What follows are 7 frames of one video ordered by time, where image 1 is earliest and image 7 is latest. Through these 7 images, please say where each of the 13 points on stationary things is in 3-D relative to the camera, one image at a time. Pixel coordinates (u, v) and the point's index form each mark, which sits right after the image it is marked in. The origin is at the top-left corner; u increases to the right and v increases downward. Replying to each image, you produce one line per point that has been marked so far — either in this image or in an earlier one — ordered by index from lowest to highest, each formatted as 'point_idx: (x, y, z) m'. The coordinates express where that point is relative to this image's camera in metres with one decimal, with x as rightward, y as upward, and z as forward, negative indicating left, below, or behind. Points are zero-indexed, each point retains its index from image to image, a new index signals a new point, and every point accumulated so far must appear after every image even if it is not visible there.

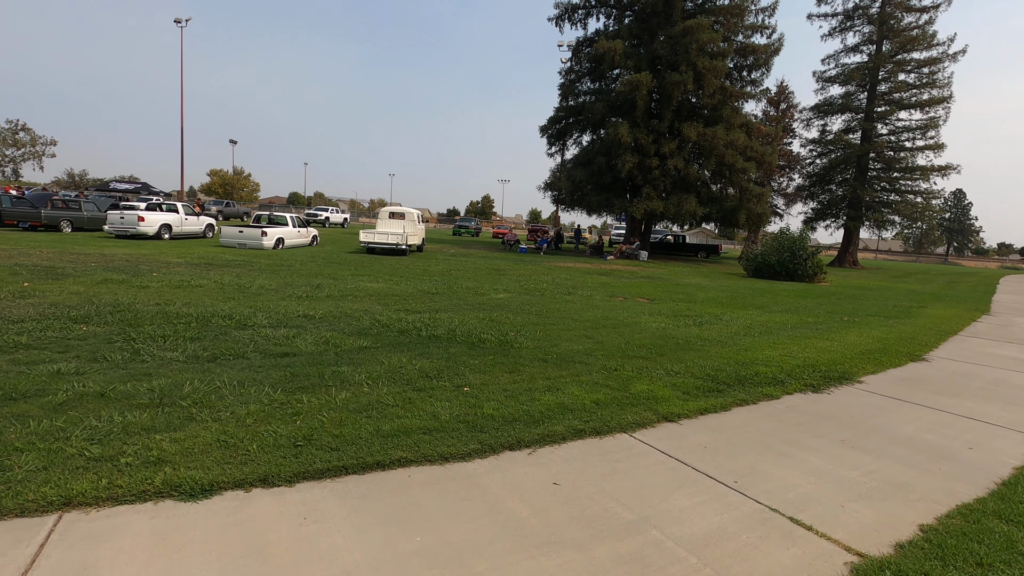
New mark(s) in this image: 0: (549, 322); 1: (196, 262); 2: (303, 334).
0: (+0.6, -0.6, +8.5) m
1: (-8.5, +0.7, +14.4) m
2: (-2.5, -0.6, +6.4) m
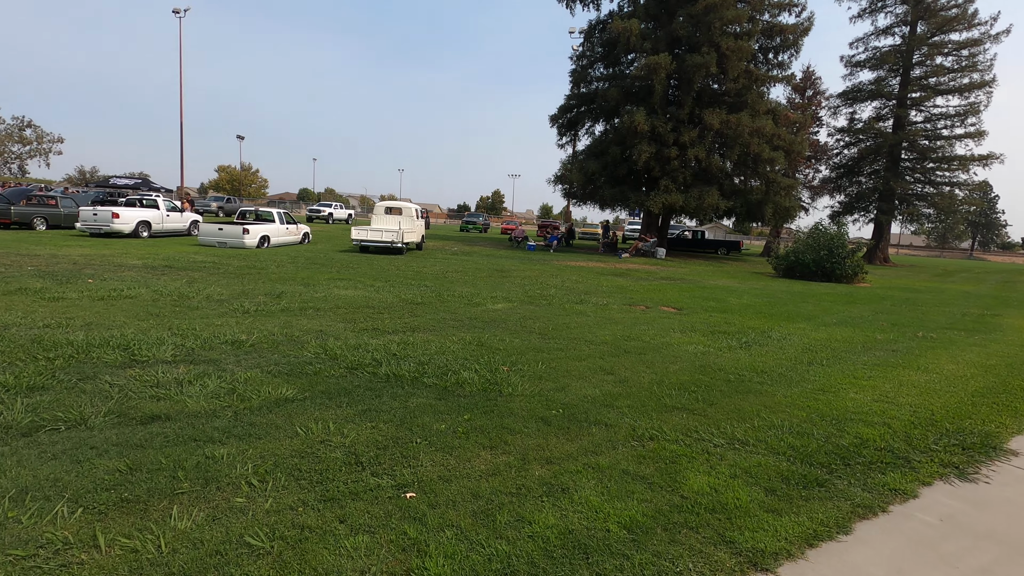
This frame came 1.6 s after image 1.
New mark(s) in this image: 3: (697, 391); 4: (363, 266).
0: (+0.5, -0.7, +6.5) m
1: (-8.4, +0.6, +12.7) m
2: (-2.6, -0.8, +4.6) m
3: (+1.8, -1.0, +5.1) m
4: (-4.2, +0.6, +15.2) m
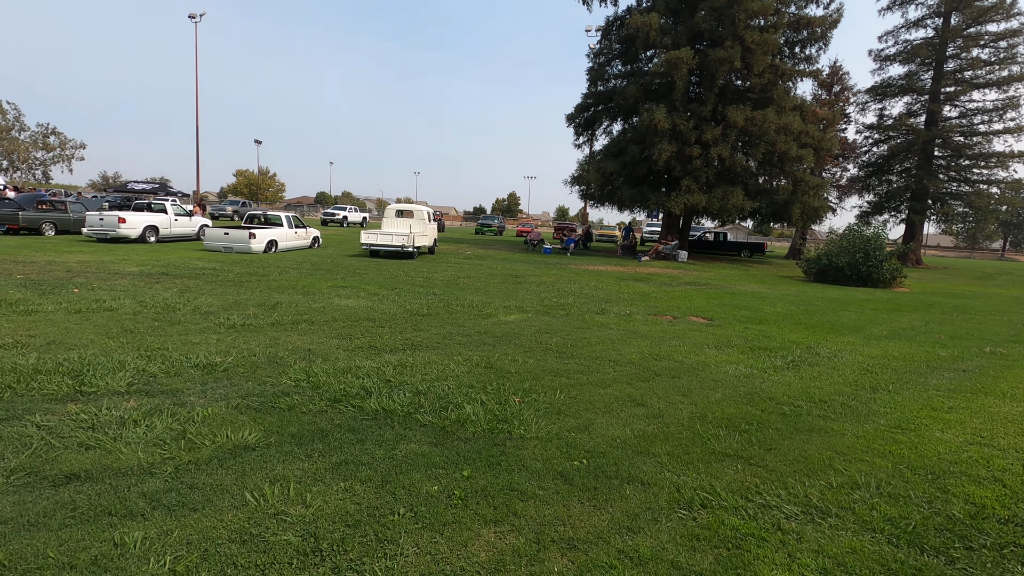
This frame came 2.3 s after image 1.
0: (+0.7, -0.9, +5.7) m
1: (-8.1, +0.4, +12.1) m
2: (-2.5, -0.9, +3.8) m
3: (+1.9, -1.1, +4.2) m
4: (-3.8, +0.4, +14.5) m
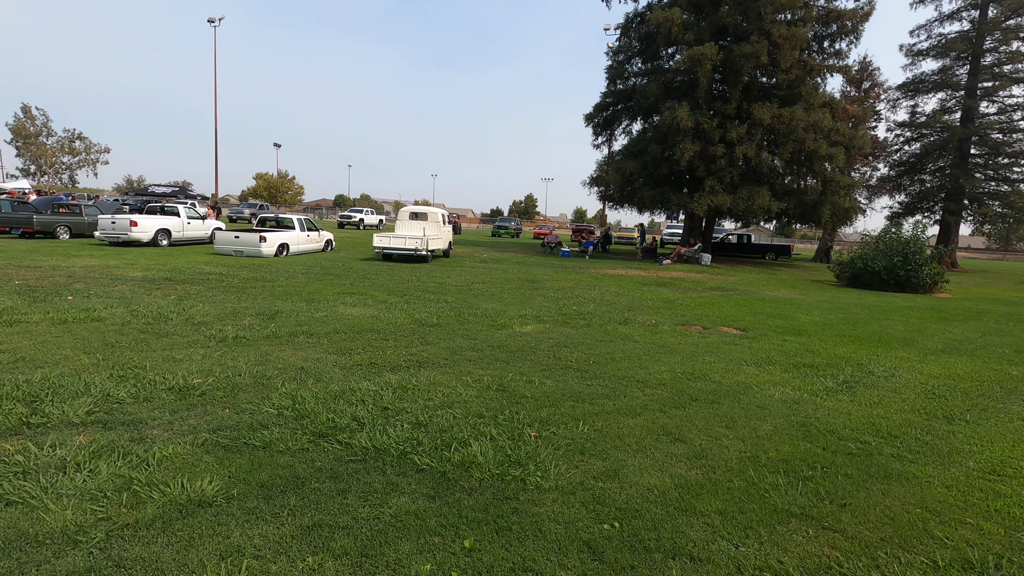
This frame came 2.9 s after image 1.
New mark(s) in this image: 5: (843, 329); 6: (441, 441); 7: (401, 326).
0: (+0.8, -1.0, +5.0) m
1: (-7.7, +0.2, +11.7) m
2: (-2.5, -1.0, +3.2) m
3: (+2.0, -1.2, +3.5) m
4: (-3.4, +0.3, +13.9) m
5: (+6.0, -0.7, +9.7) m
6: (-0.5, -1.1, +3.8) m
7: (-1.6, -0.5, +7.8) m
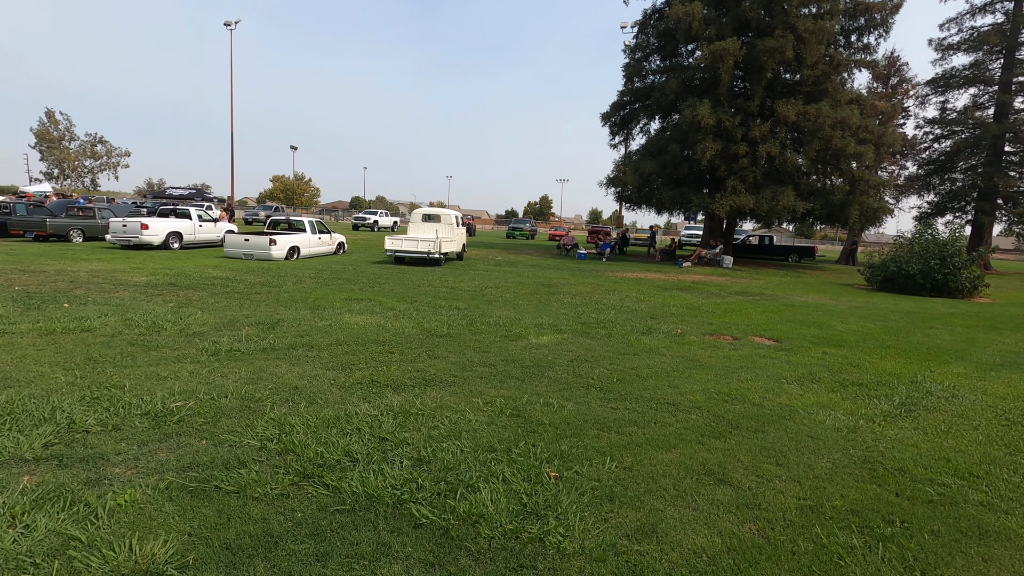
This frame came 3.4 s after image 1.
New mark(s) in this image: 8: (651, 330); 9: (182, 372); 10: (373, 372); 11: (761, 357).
0: (+1.0, -1.1, +4.4) m
1: (-7.4, +0.1, +11.3) m
2: (-2.4, -1.1, +2.7) m
3: (+2.1, -1.3, +2.9) m
4: (-3.0, +0.2, +13.5) m
5: (+6.3, -0.8, +9.0) m
6: (-0.4, -1.2, +3.2) m
7: (-1.4, -0.7, +7.2) m
8: (+2.2, -0.7, +8.5) m
9: (-3.2, -0.8, +5.2) m
10: (-1.4, -0.9, +5.5) m
11: (+3.3, -0.9, +7.1) m
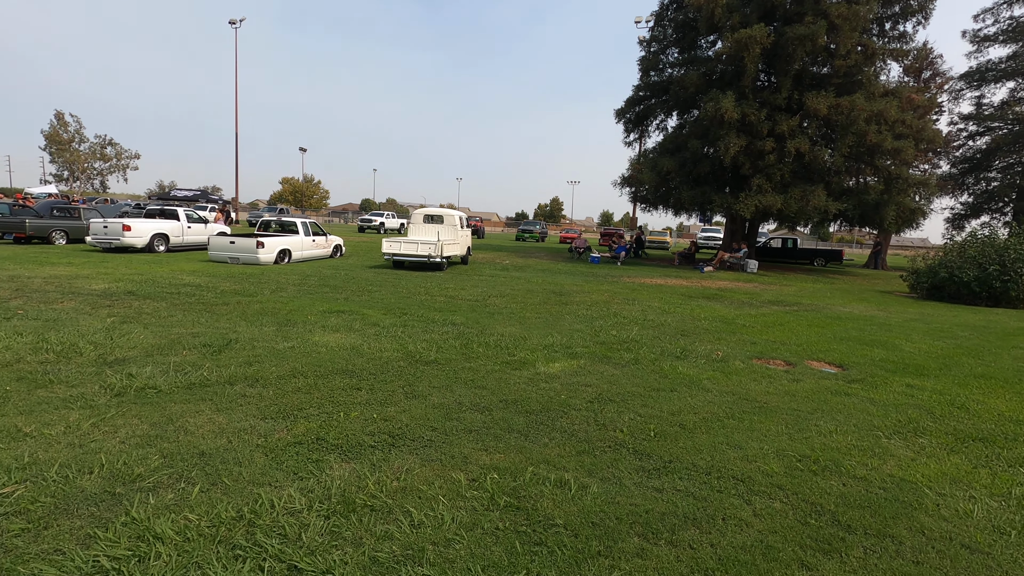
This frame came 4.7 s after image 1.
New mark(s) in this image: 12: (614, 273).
0: (+0.9, -1.3, +2.9) m
1: (-7.3, 0.0, +10.0) m
2: (-2.4, -1.3, +1.3) m
3: (+2.0, -1.5, +1.4) m
4: (-2.9, 0.0, +12.0) m
5: (+6.3, -1.0, +7.4) m
6: (-0.4, -1.3, +1.7) m
7: (-1.4, -0.8, +5.8) m
8: (+2.3, -0.9, +7.0) m
9: (-3.2, -1.0, +3.8) m
10: (-1.4, -1.0, +4.1) m
11: (+3.3, -1.1, +5.6) m
12: (+3.6, +0.5, +18.8) m
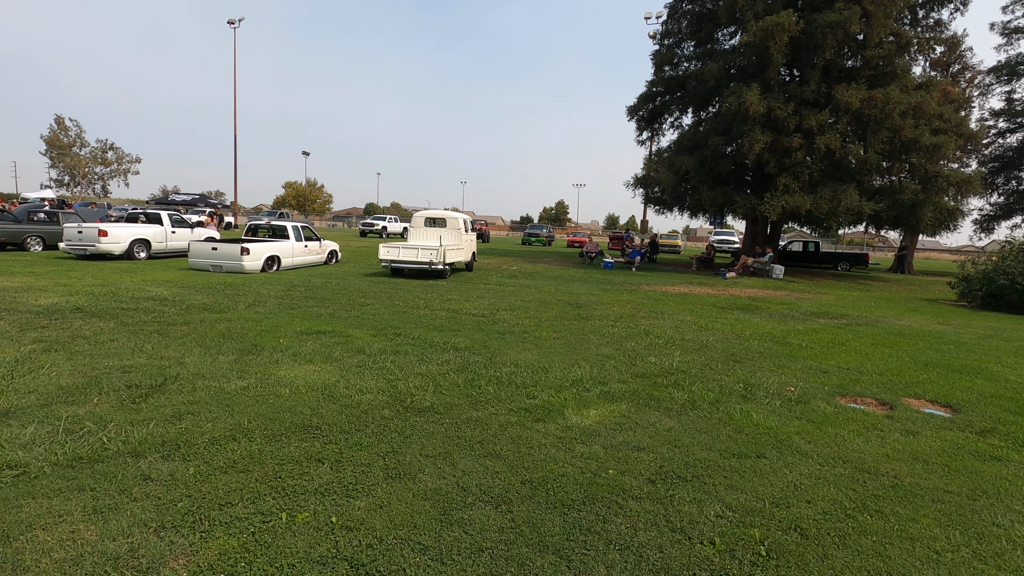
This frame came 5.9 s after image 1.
0: (+1.1, -1.4, +1.4) m
1: (-7.1, -0.3, +8.6) m
2: (-2.3, -1.4, -0.2) m
3: (+2.2, -1.6, -0.2) m
4: (-2.6, -0.3, +10.6) m
5: (+6.5, -1.2, +5.8) m
6: (-0.3, -1.5, +0.3) m
7: (-1.2, -1.0, +4.3) m
8: (+2.5, -1.1, +5.5) m
9: (-3.0, -1.1, +2.3) m
10: (-1.3, -1.2, +2.6) m
11: (+3.5, -1.3, +4.1) m
12: (+3.9, +0.2, +17.3) m
